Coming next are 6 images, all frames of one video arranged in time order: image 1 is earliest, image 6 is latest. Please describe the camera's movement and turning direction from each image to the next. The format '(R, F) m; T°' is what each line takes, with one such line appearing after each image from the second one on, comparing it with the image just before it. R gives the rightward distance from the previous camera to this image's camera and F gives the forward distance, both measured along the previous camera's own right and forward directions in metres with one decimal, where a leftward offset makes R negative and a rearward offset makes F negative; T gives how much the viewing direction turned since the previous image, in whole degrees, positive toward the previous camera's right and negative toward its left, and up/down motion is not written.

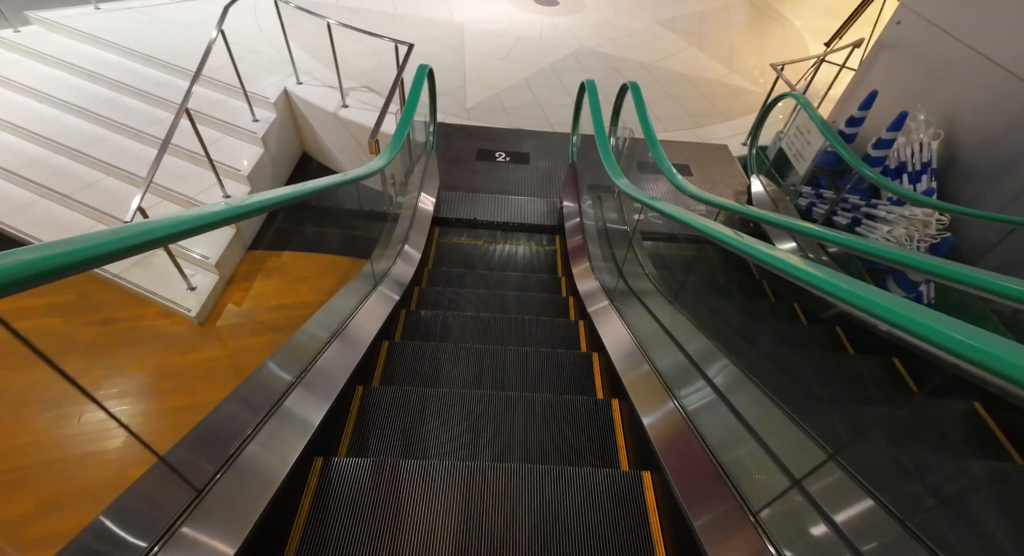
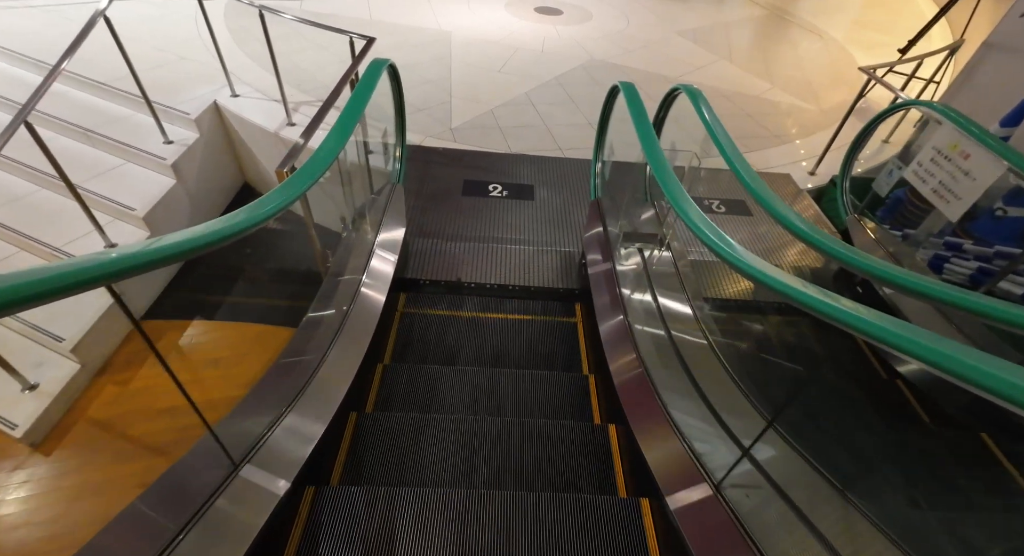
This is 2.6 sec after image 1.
(0.0, +1.2) m; +1°
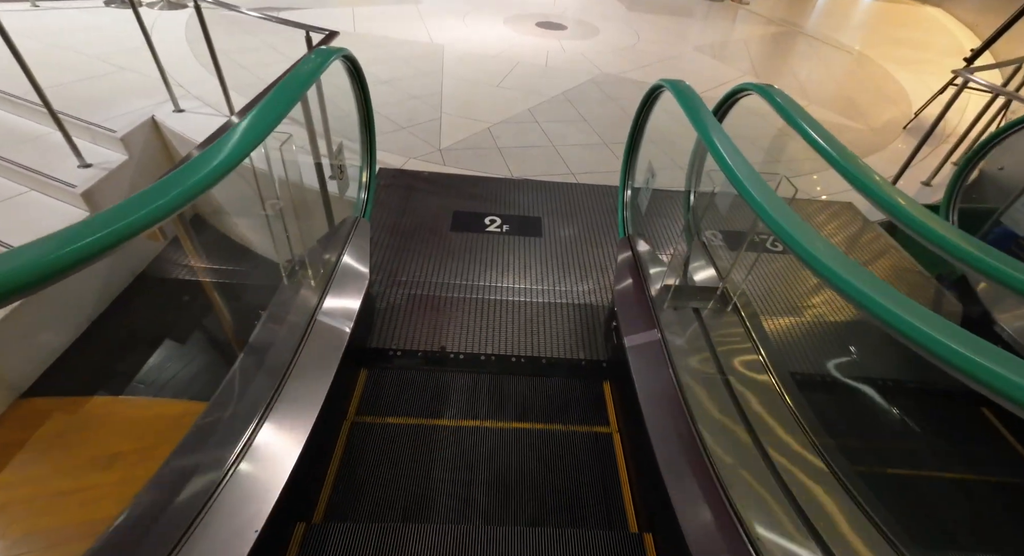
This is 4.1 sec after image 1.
(0.0, +0.7) m; 0°
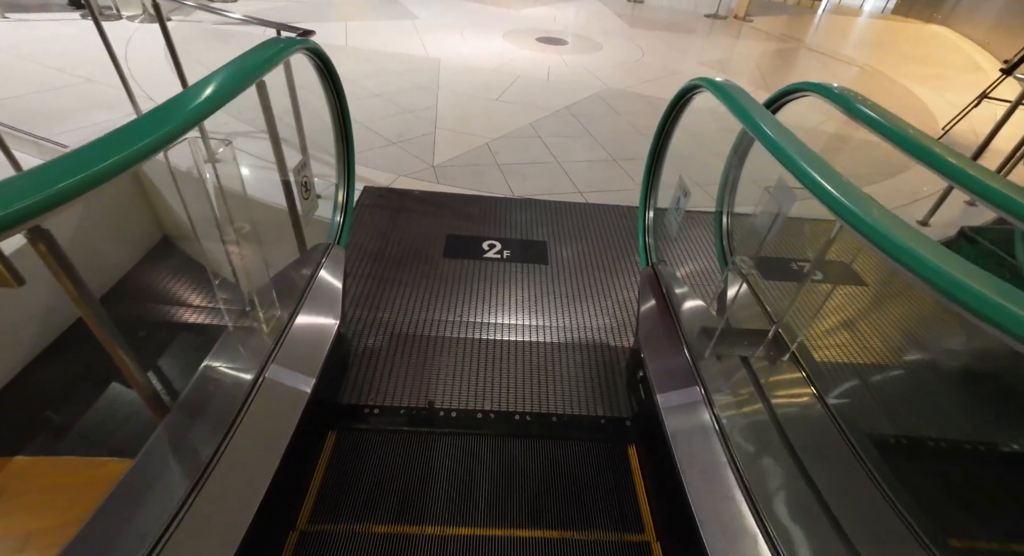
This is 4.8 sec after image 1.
(0.0, +0.3) m; 0°
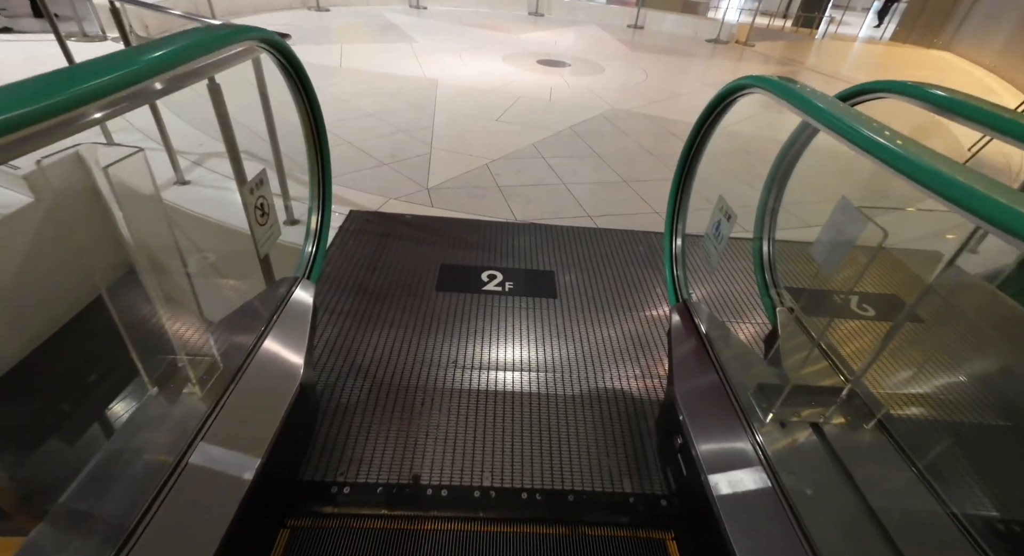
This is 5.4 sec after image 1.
(0.0, +0.3) m; 0°
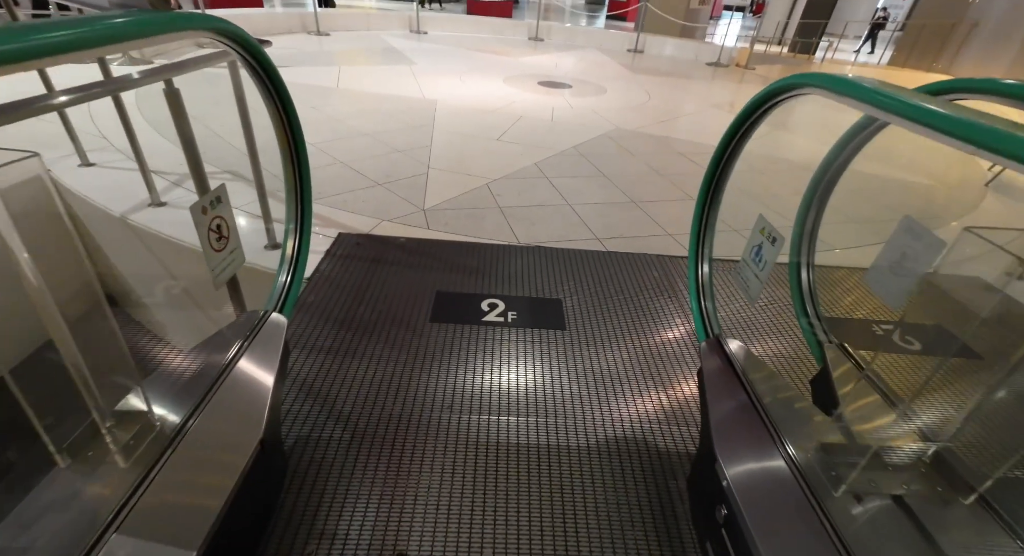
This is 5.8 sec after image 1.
(0.0, +0.2) m; 0°
